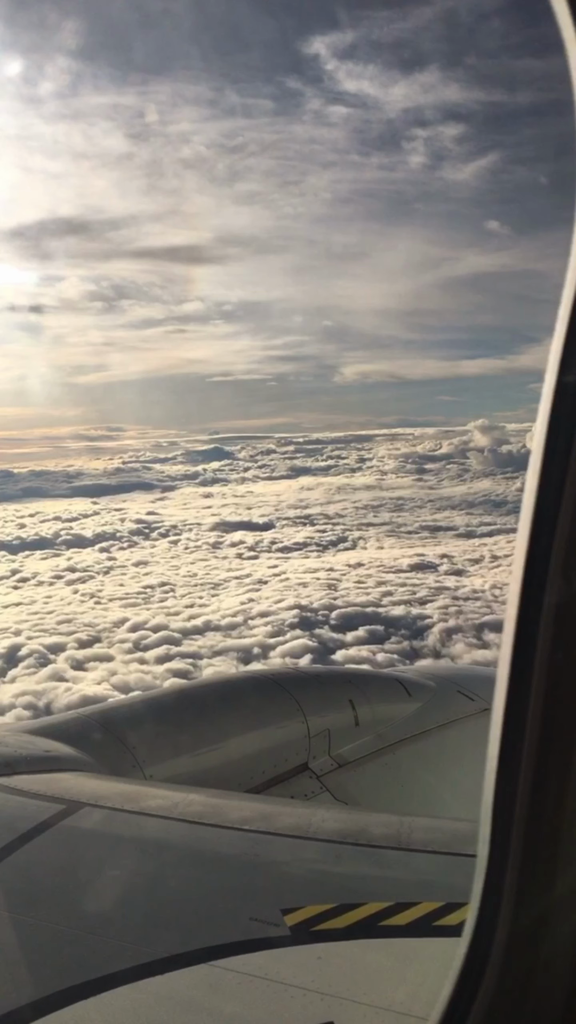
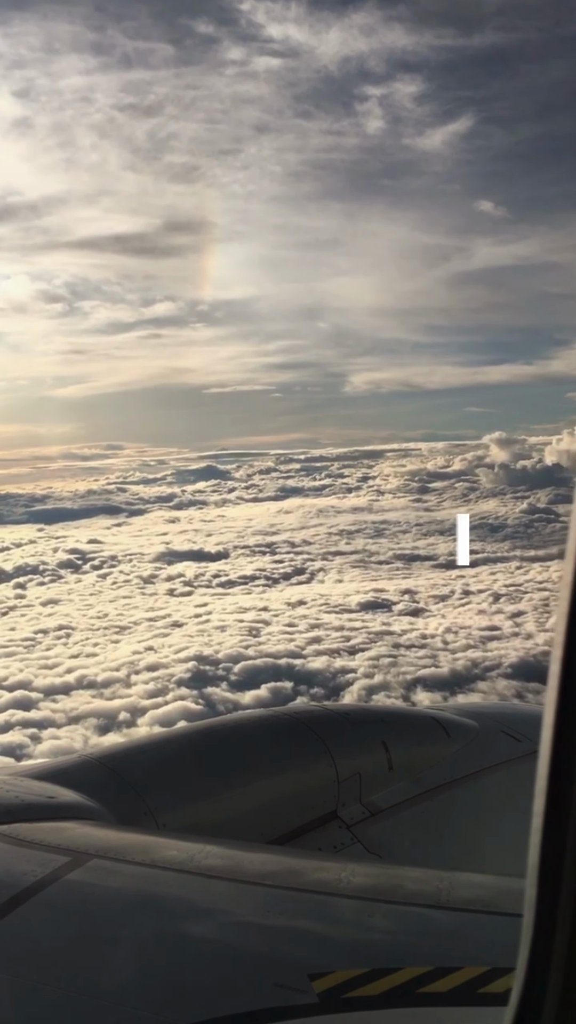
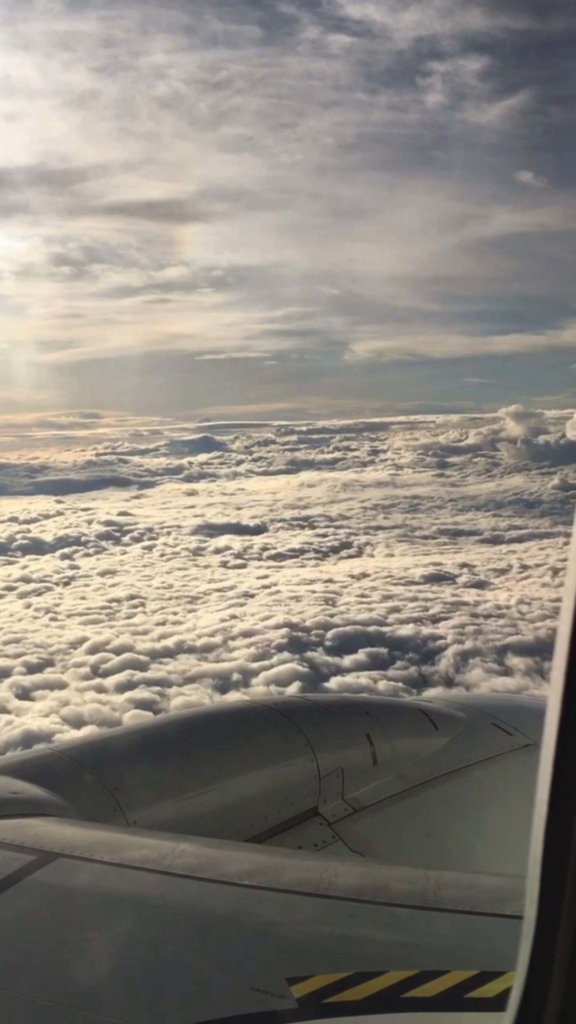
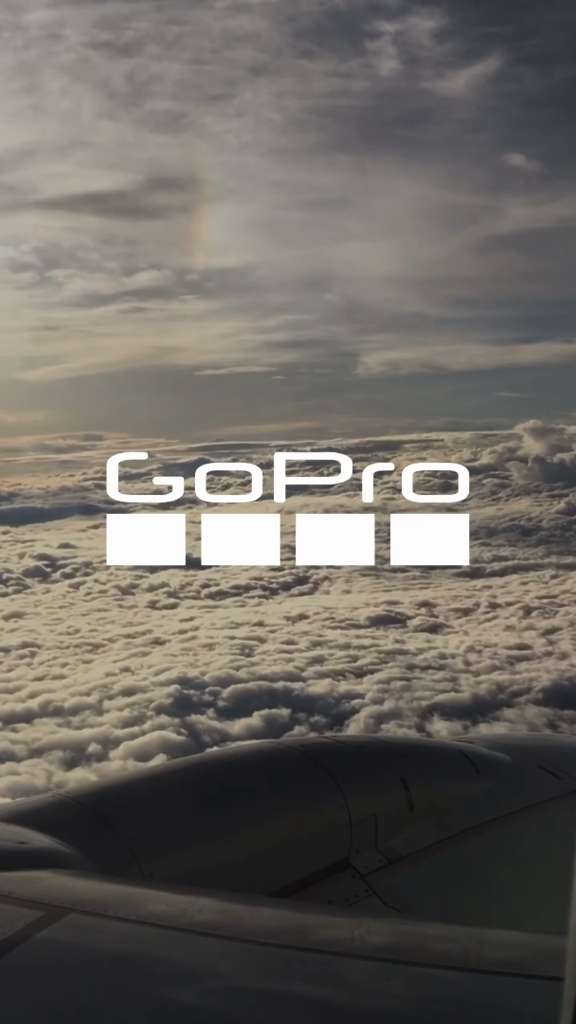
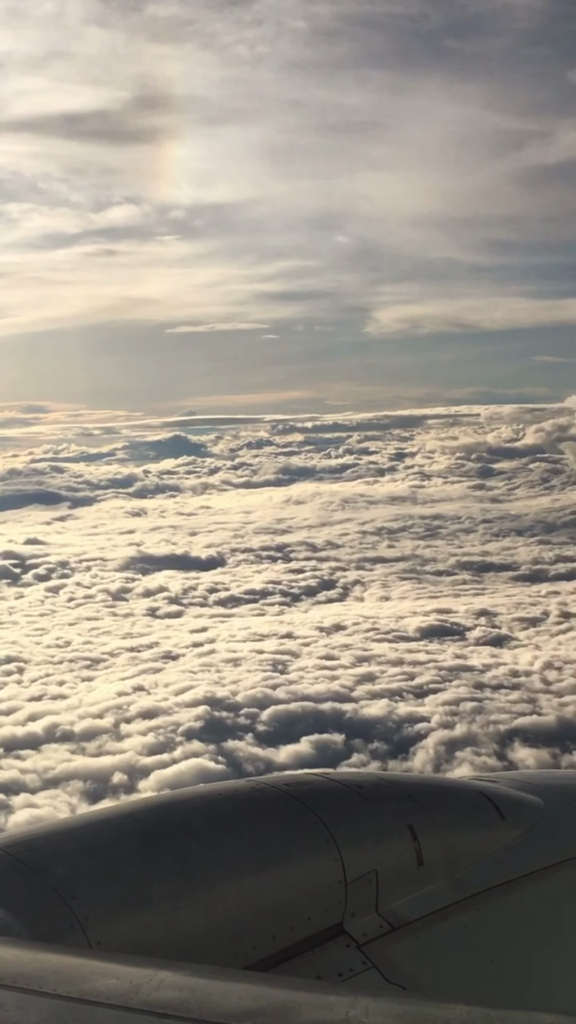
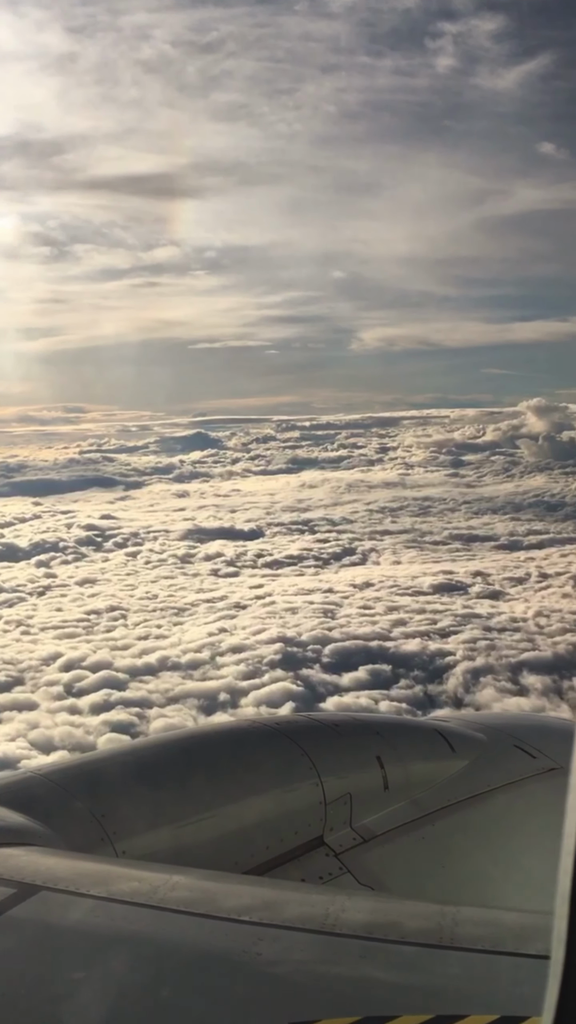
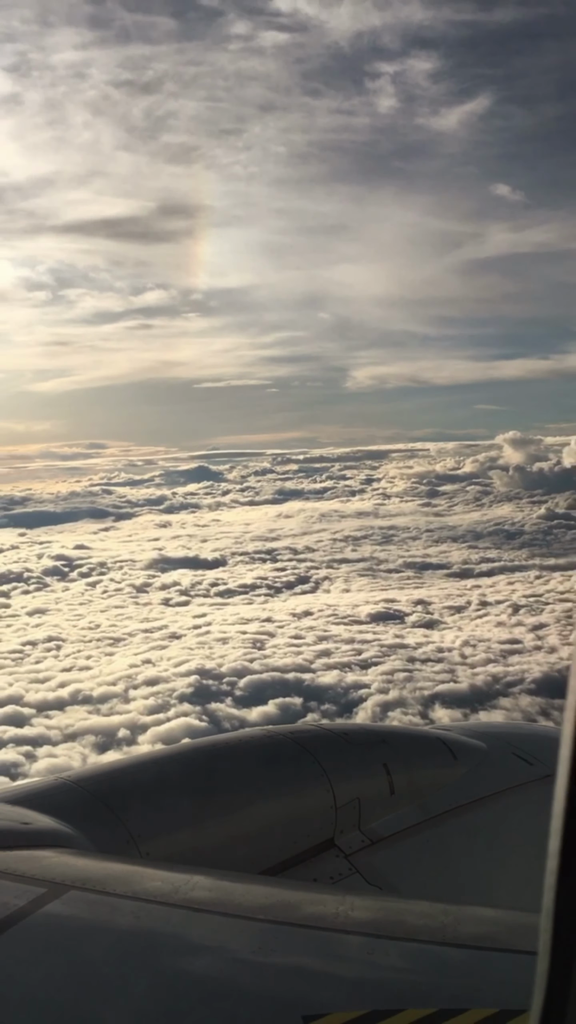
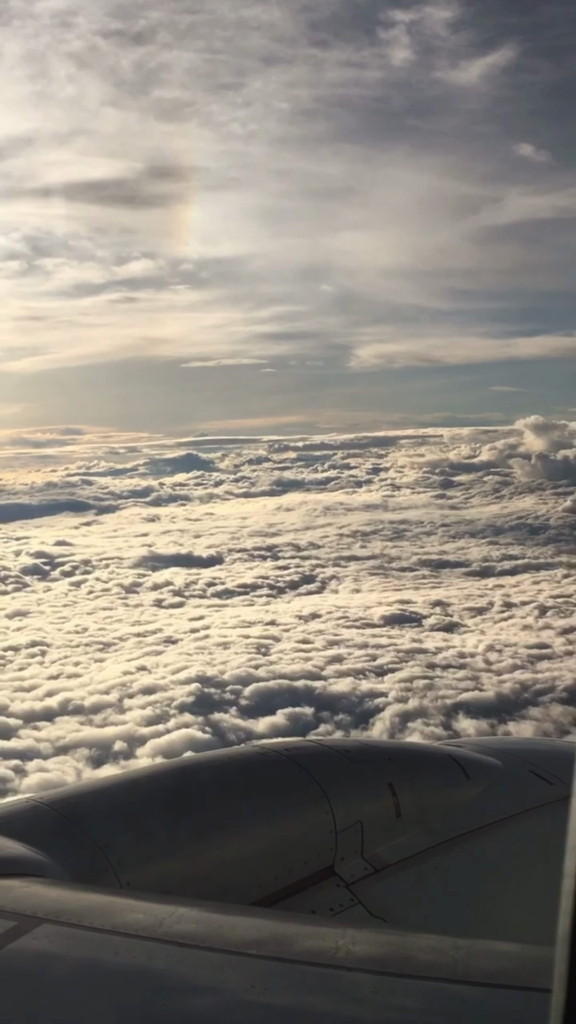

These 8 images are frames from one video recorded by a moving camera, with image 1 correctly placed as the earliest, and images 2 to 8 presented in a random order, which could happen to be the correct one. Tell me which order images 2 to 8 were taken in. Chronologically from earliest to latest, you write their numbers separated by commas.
3, 6, 5, 8, 7, 2, 4
